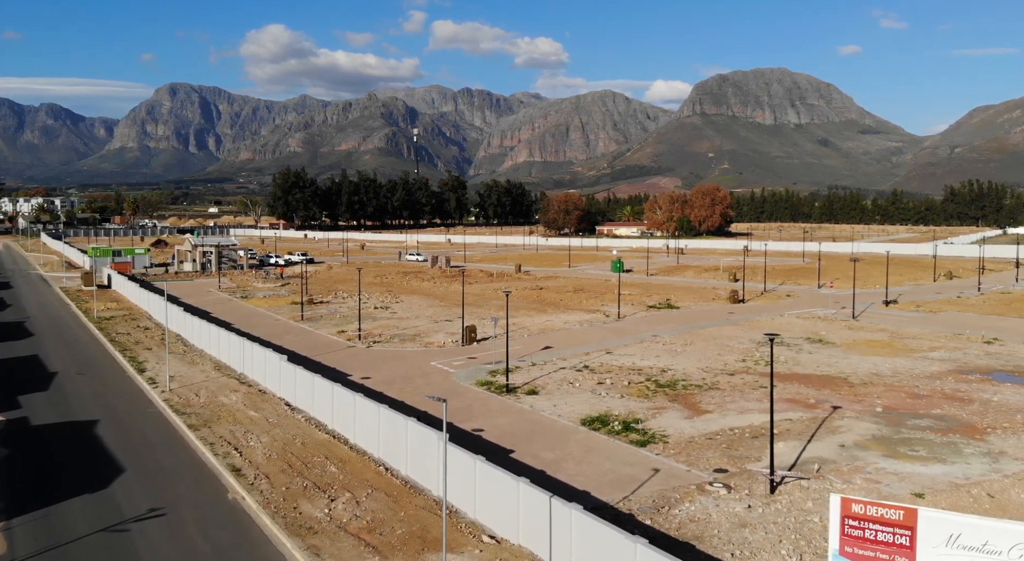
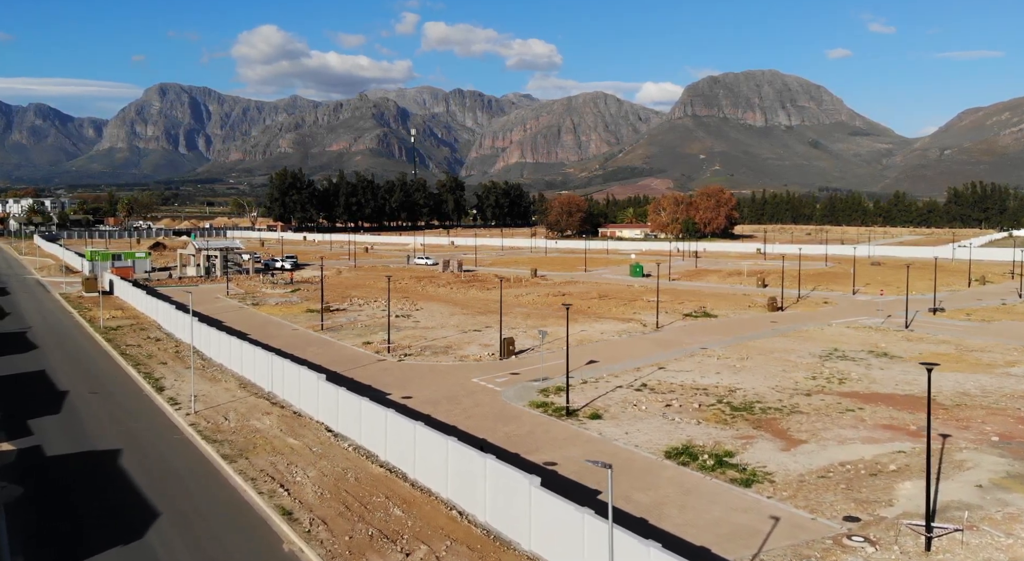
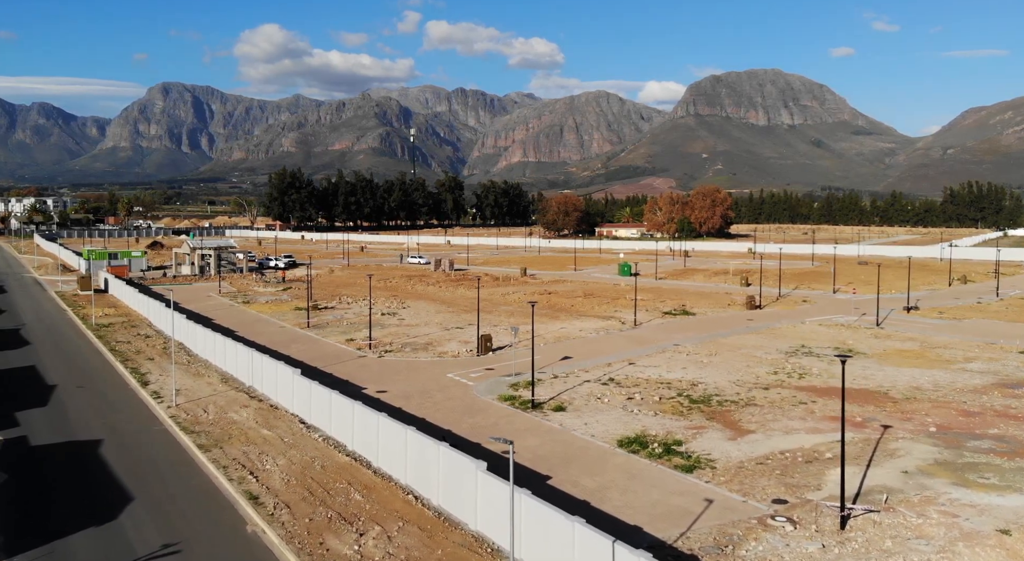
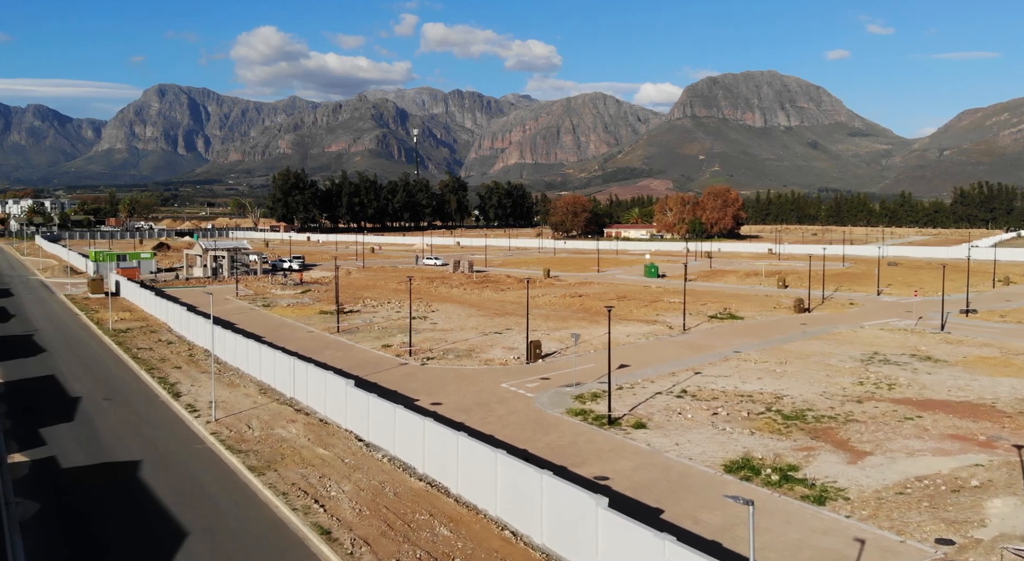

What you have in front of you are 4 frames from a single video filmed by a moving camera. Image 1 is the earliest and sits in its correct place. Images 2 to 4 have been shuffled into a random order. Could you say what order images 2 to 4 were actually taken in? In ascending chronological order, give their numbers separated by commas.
3, 2, 4
